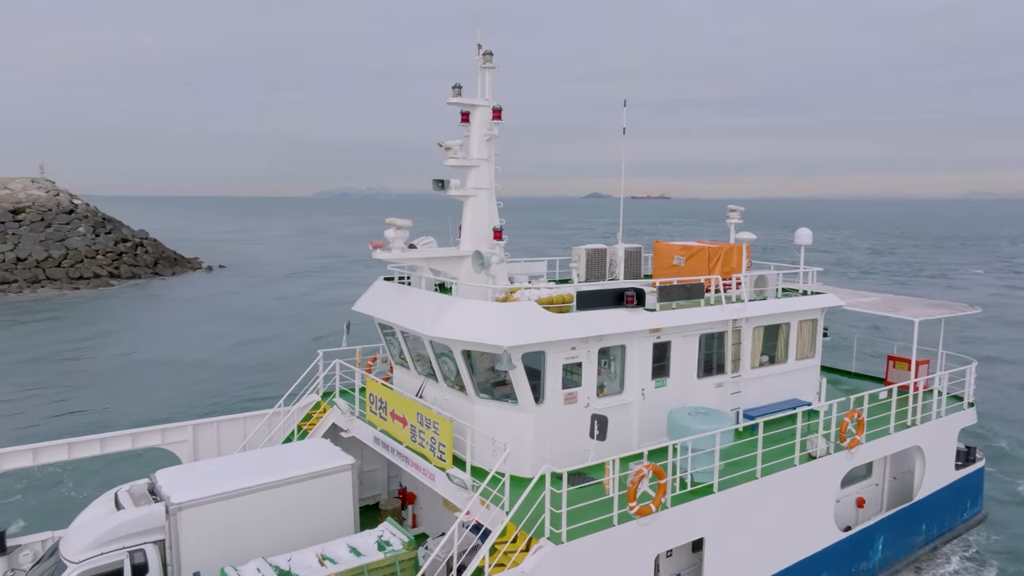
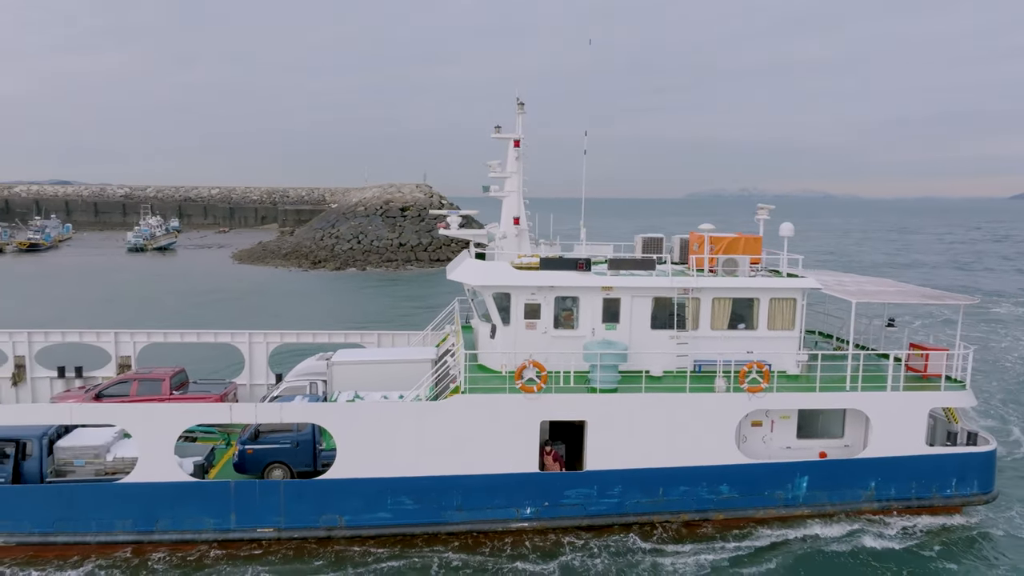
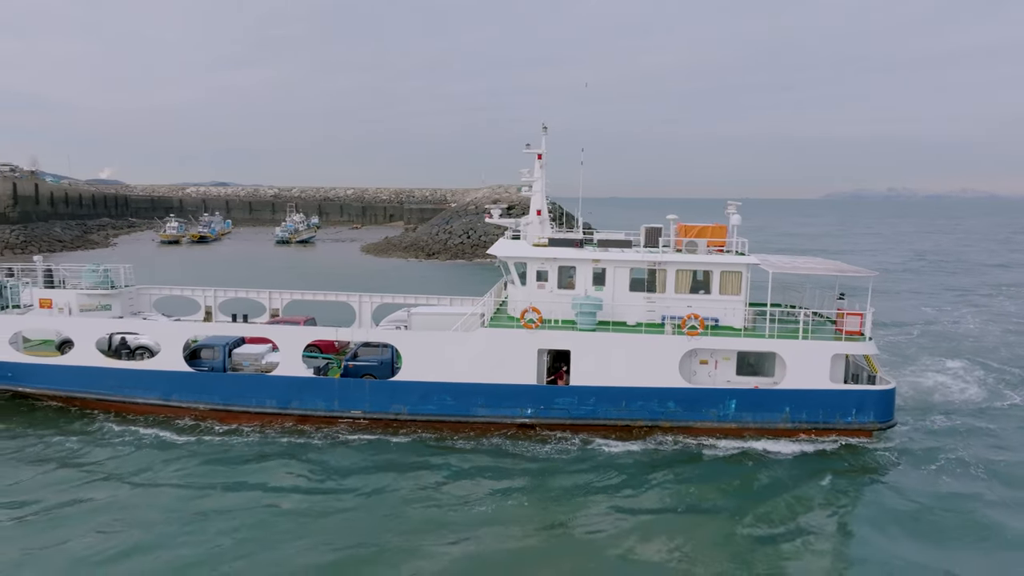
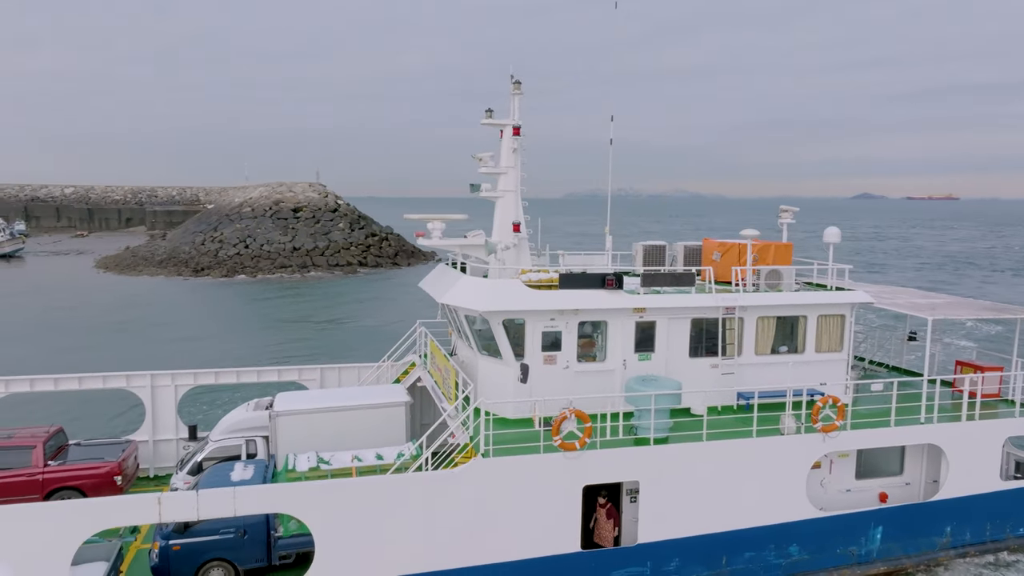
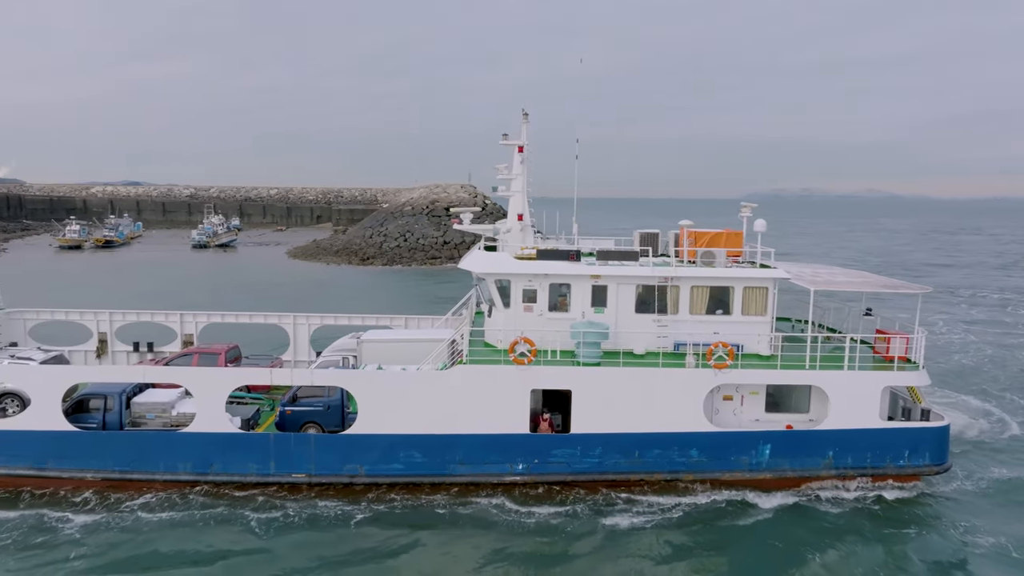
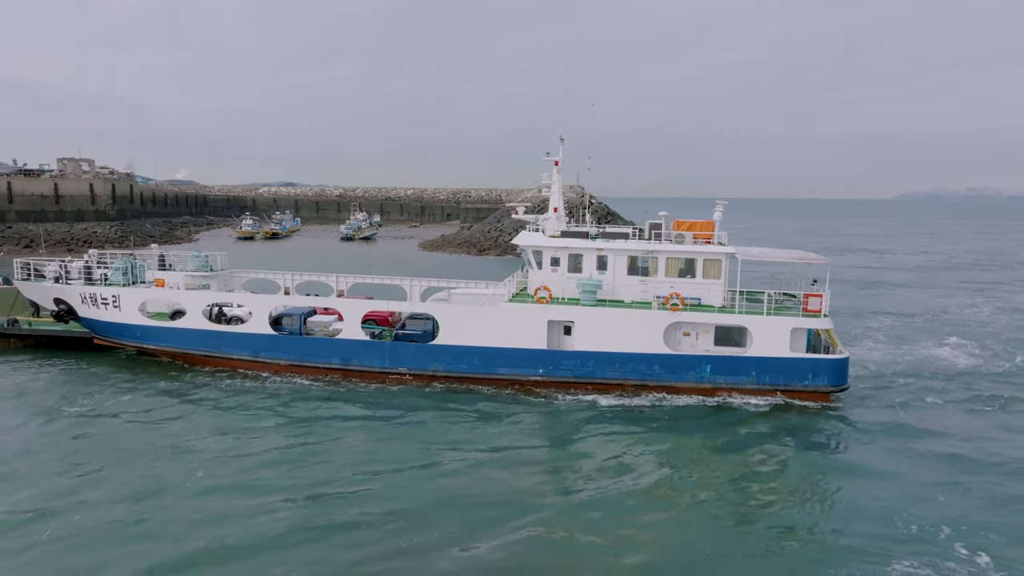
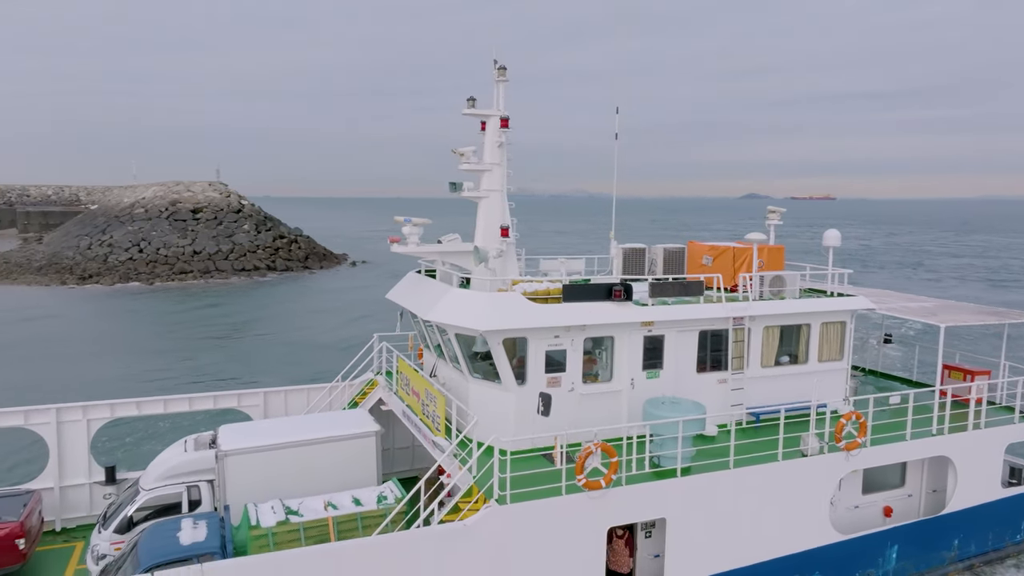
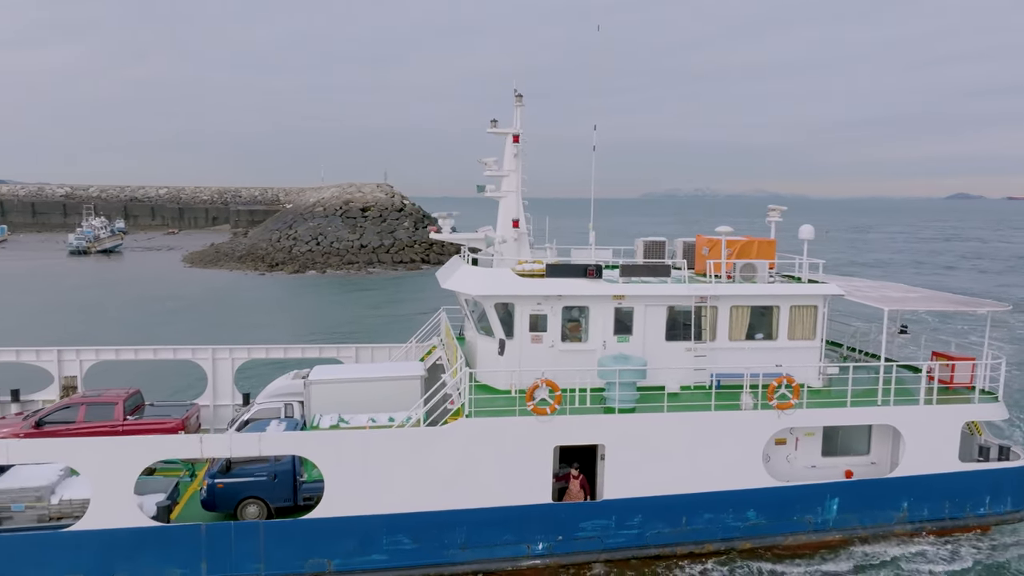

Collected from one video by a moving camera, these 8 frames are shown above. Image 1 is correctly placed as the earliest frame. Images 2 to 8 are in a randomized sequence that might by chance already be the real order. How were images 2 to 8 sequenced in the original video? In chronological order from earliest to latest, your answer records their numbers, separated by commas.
7, 4, 8, 2, 5, 3, 6
